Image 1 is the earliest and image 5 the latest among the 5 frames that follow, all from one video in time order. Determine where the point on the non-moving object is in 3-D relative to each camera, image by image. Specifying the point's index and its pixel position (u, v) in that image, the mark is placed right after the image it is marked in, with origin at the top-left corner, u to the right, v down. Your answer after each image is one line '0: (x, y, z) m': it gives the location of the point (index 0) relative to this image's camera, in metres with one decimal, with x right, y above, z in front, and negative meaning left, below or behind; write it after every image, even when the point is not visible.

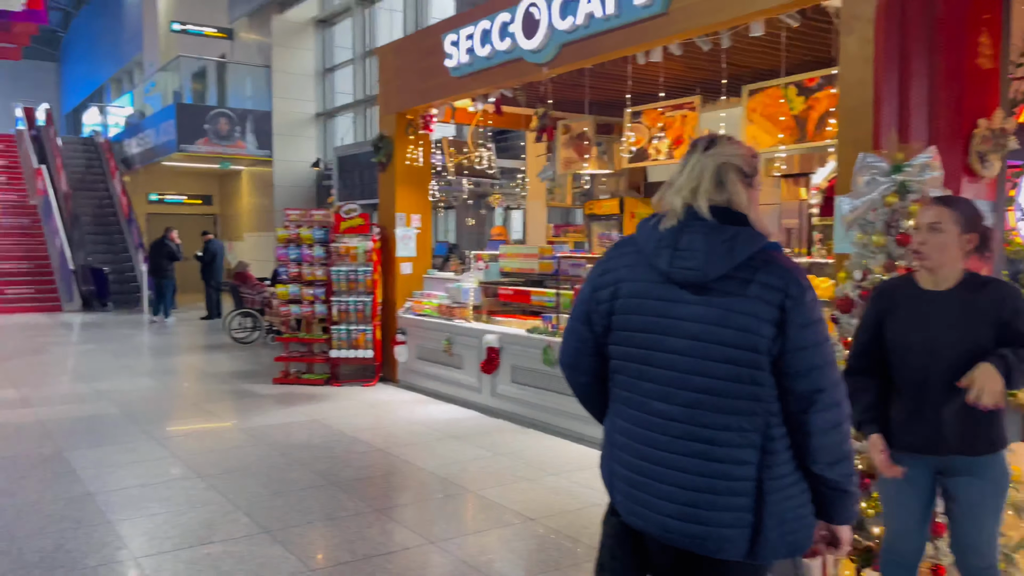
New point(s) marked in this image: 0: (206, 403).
0: (-2.2, -0.8, +5.8) m
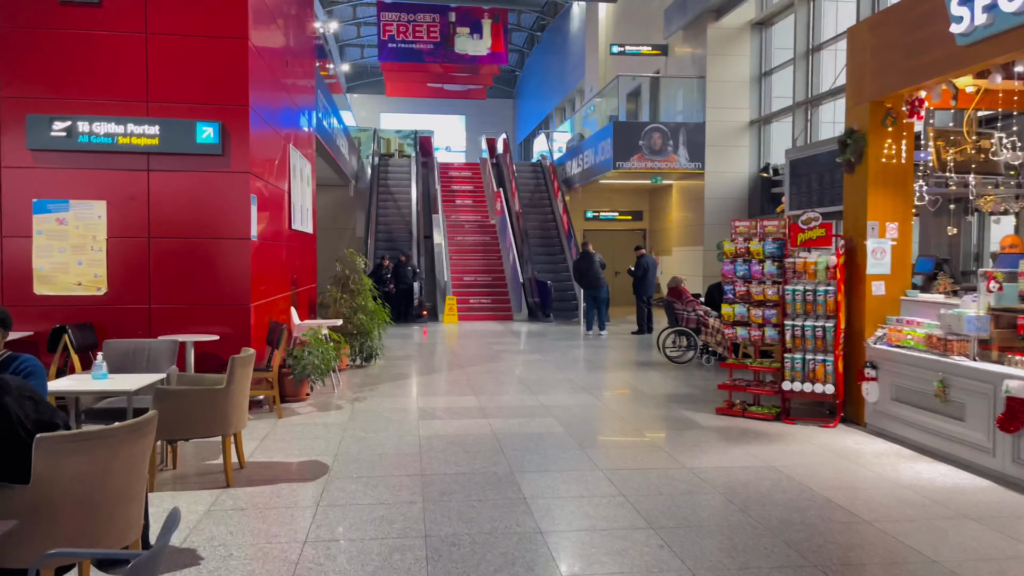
0: (+0.9, -1.0, +5.4) m
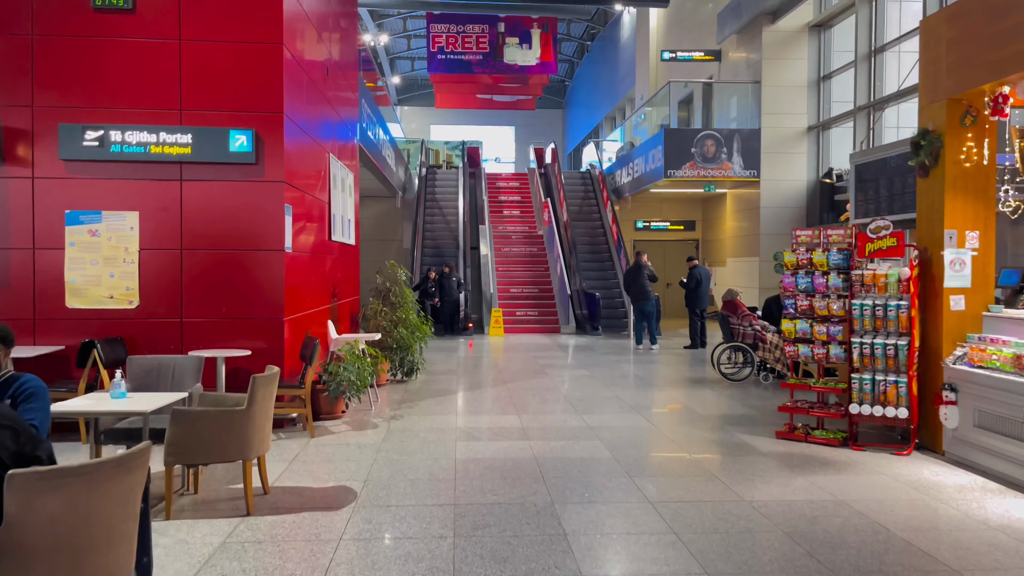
0: (+1.2, -1.0, +5.0) m
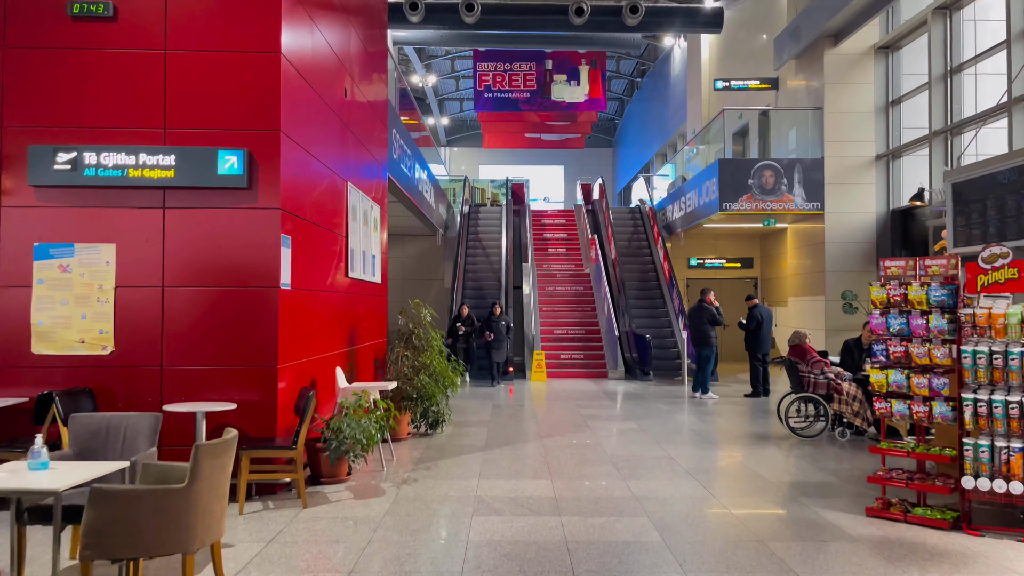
0: (+1.3, -1.3, +4.1) m
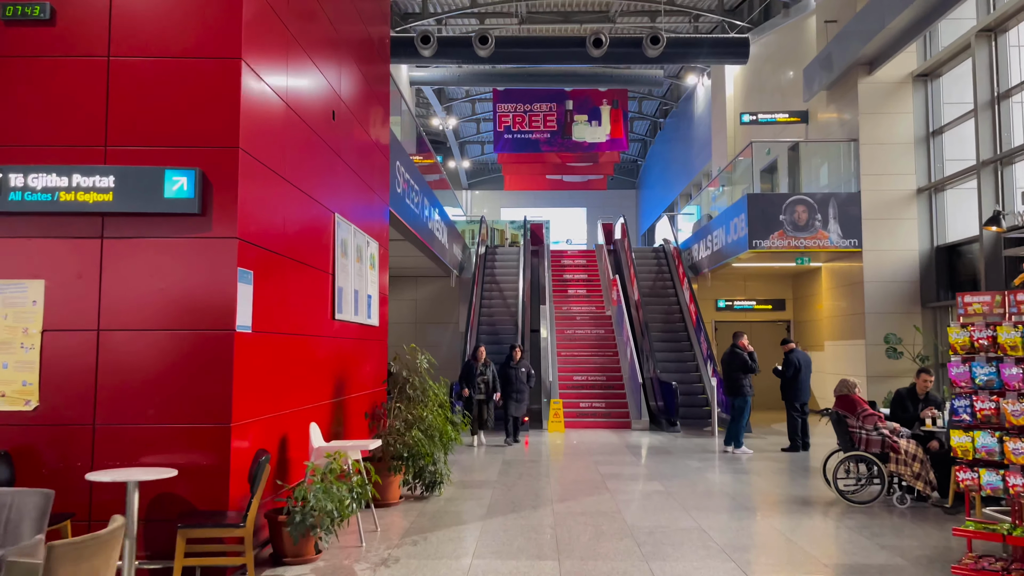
0: (+1.3, -1.4, +3.2) m
